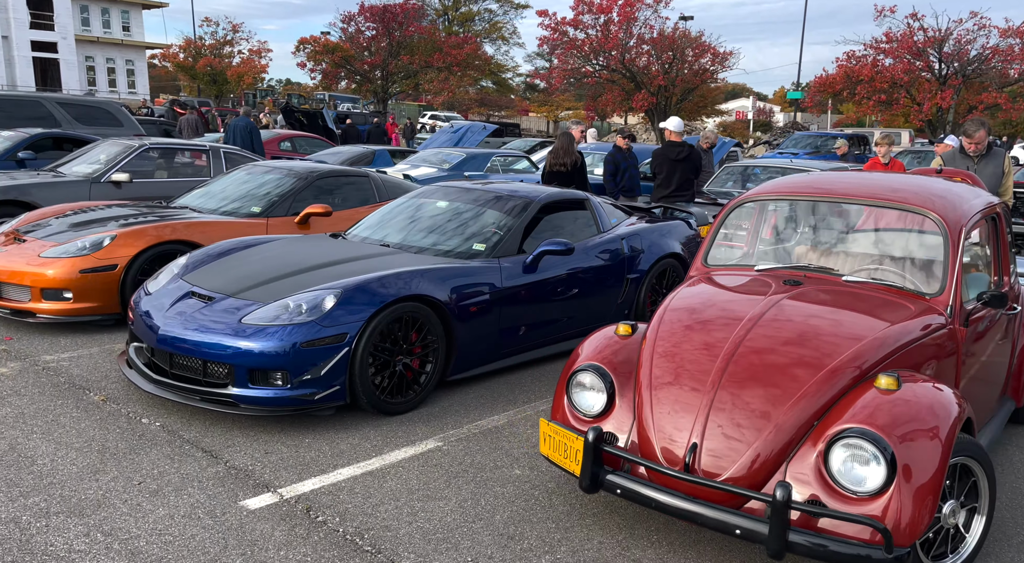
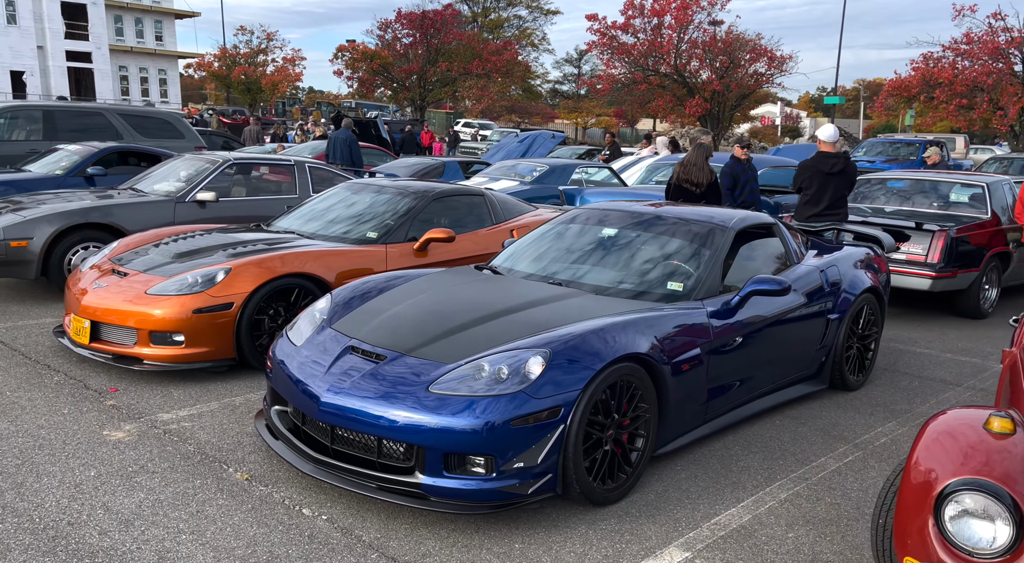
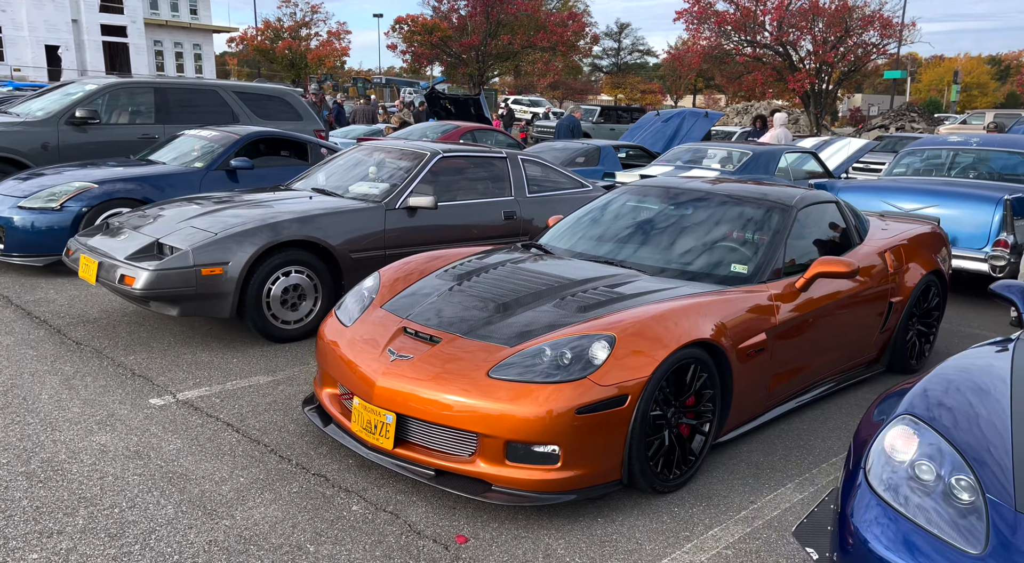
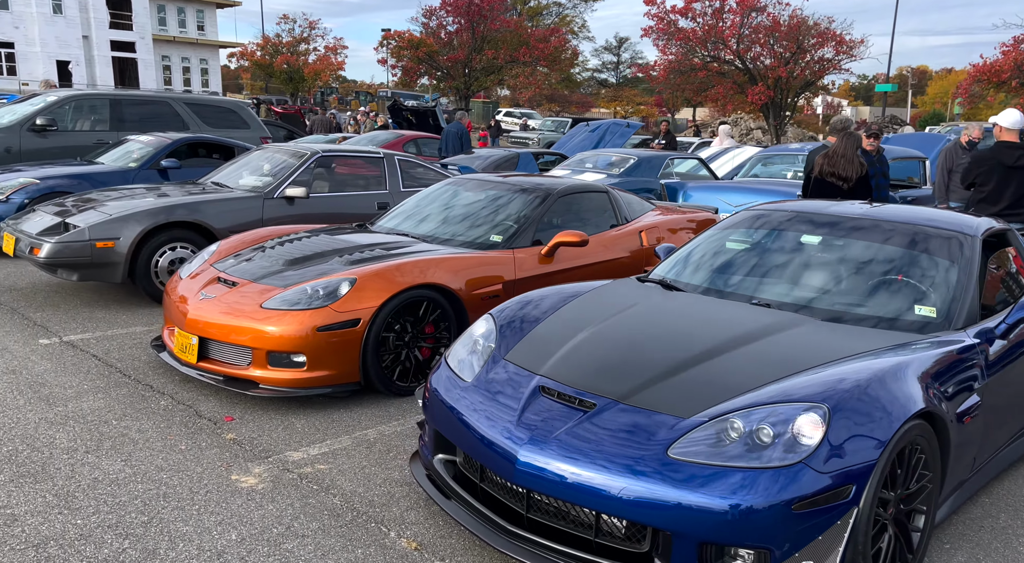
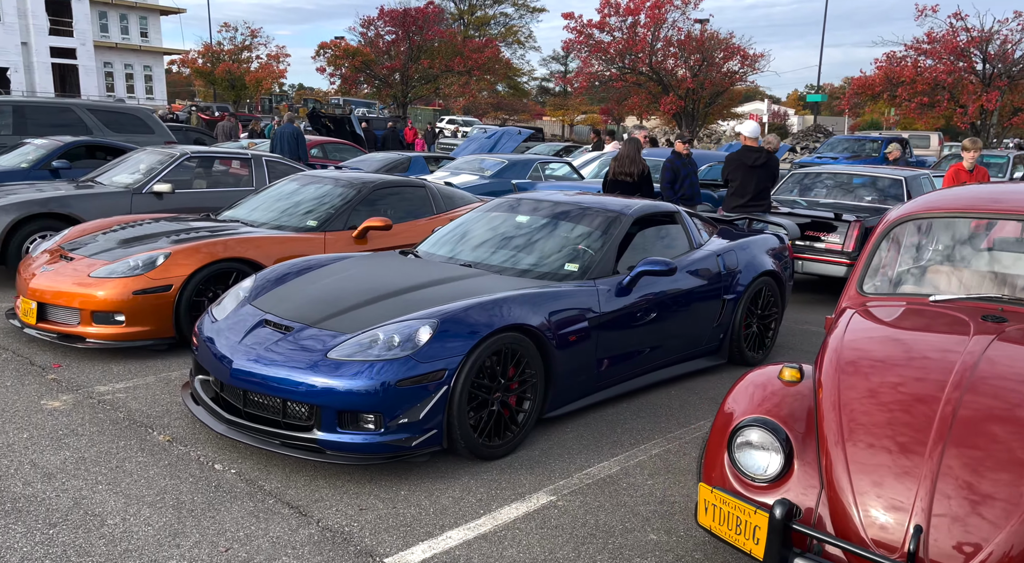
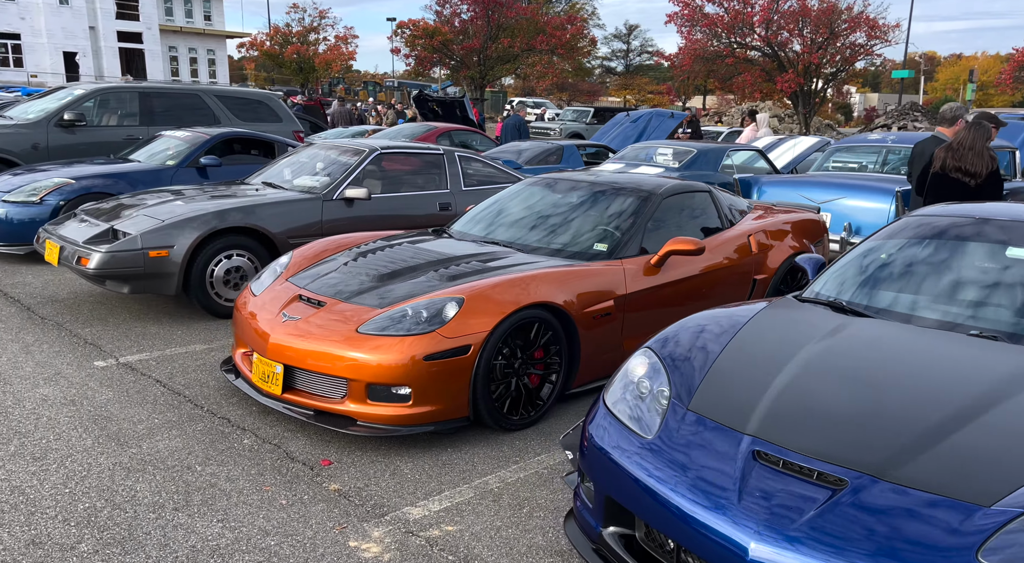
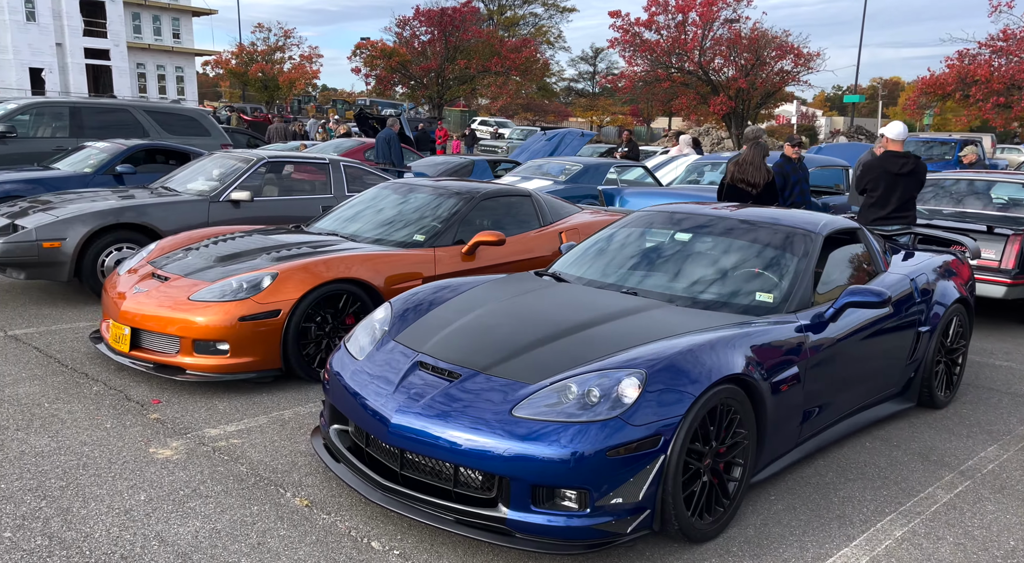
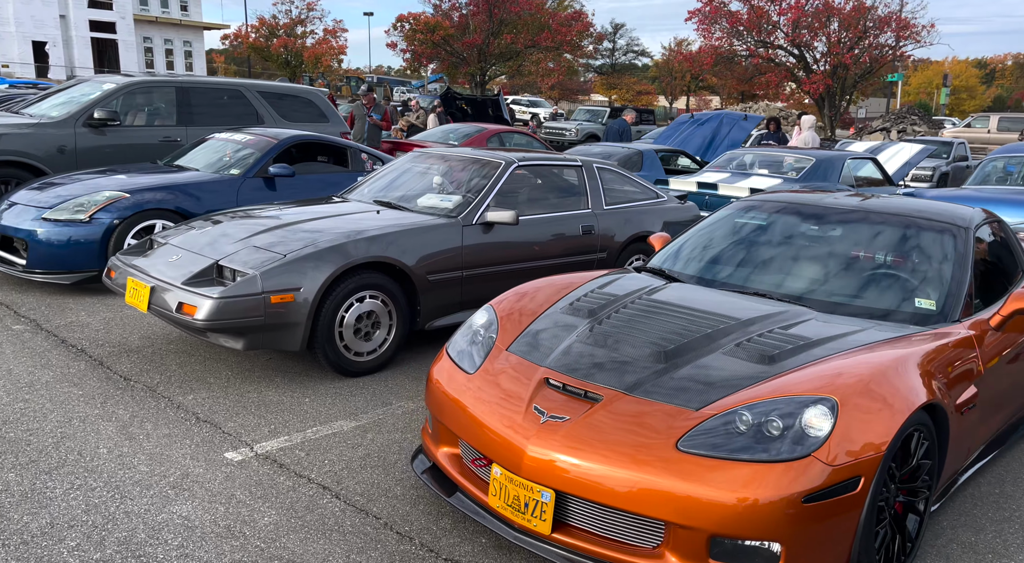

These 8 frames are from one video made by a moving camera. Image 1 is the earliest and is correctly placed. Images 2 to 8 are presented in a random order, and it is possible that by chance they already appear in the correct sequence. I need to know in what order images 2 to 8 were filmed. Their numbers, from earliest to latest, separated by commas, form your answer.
5, 2, 7, 4, 6, 3, 8
